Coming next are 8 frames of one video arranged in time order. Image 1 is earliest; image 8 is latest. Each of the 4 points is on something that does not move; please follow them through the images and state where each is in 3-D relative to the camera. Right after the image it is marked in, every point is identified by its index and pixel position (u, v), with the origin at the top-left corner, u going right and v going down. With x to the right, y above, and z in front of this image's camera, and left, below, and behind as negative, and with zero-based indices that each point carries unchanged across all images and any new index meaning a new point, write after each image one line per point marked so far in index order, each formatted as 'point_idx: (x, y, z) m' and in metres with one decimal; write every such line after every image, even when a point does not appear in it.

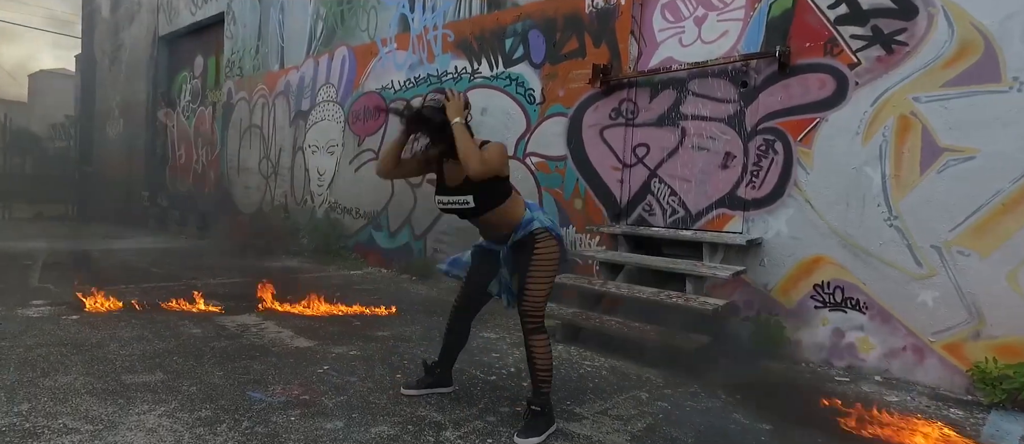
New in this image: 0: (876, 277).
0: (+2.3, -0.4, +3.2) m
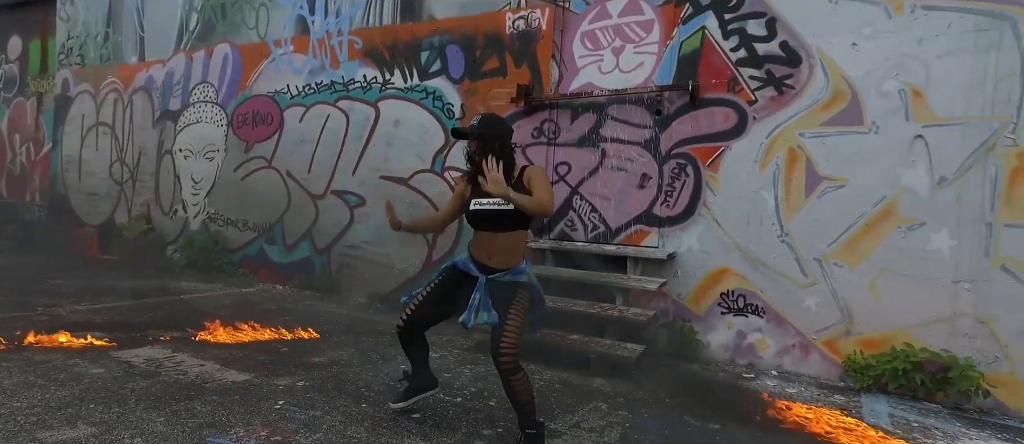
0: (+1.9, -0.5, +3.7) m
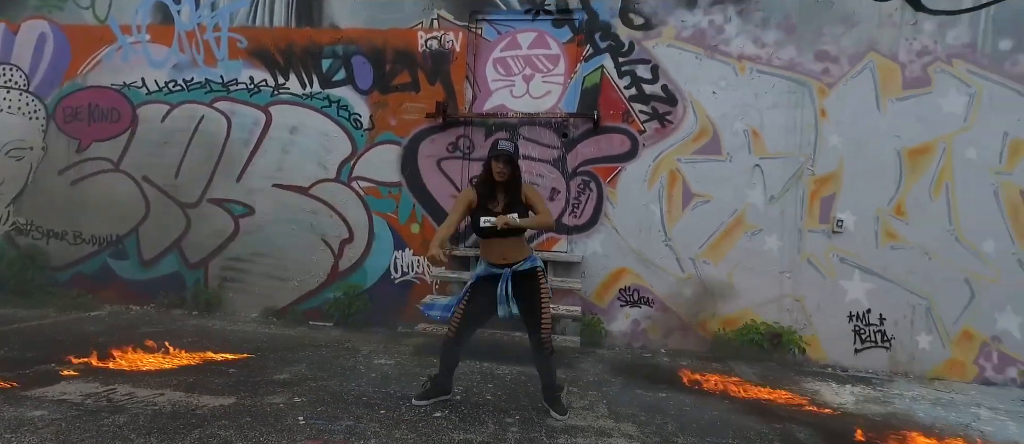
0: (+1.3, -0.5, +4.6) m
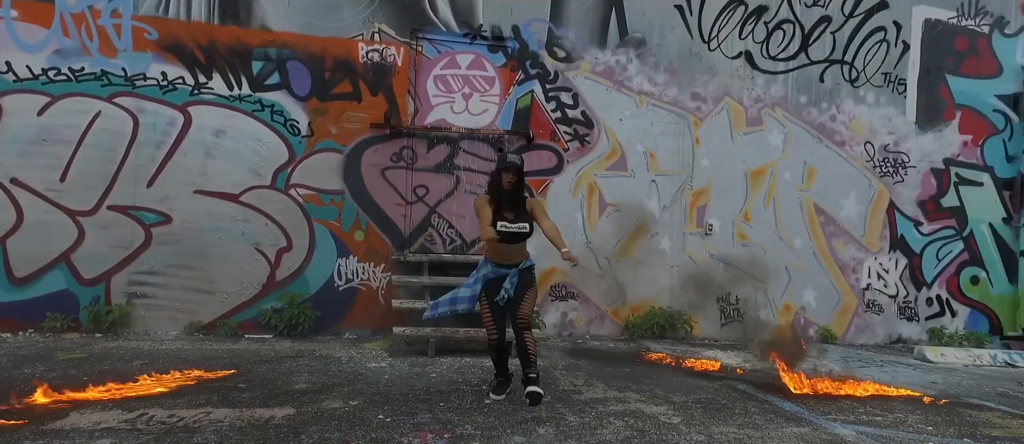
0: (+0.7, -0.6, +5.5) m
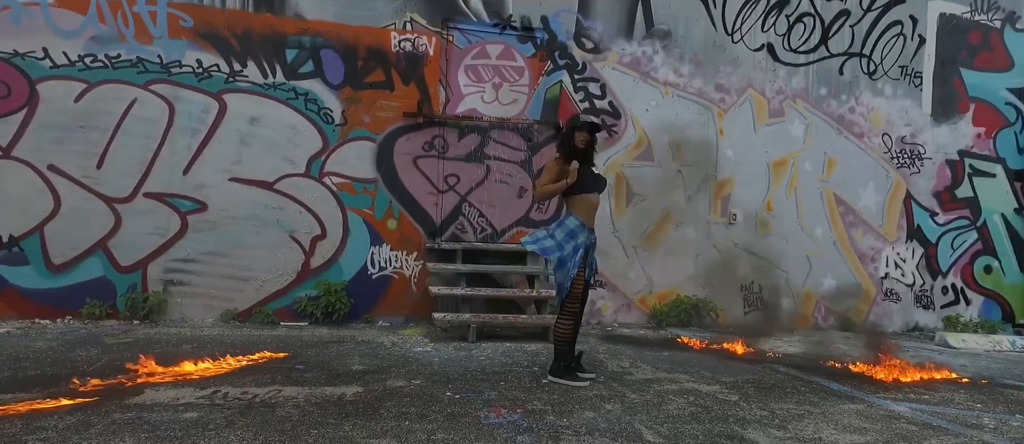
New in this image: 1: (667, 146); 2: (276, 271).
0: (+1.0, -0.5, +5.5) m
1: (+1.7, +0.8, +5.7) m
2: (-2.2, -0.5, +4.8) m
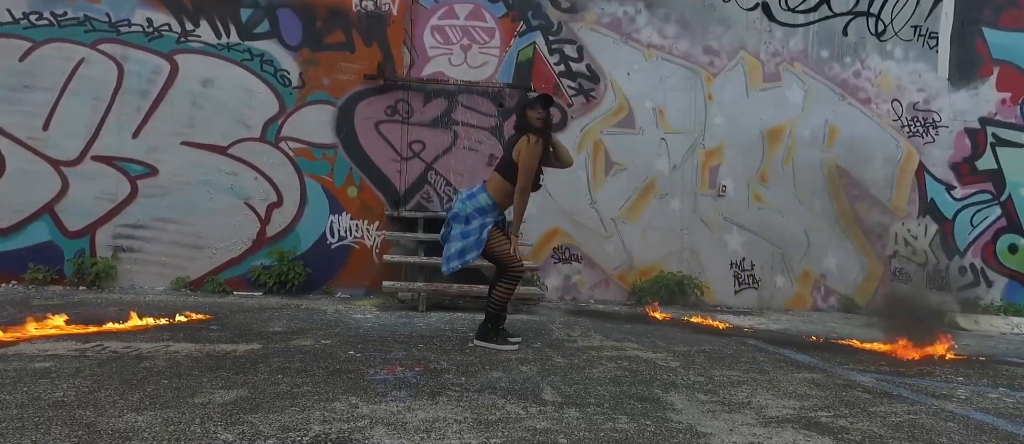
0: (+0.7, -0.2, +5.2) m
1: (+1.4, +1.1, +5.3) m
2: (-2.5, -0.2, +4.6) m
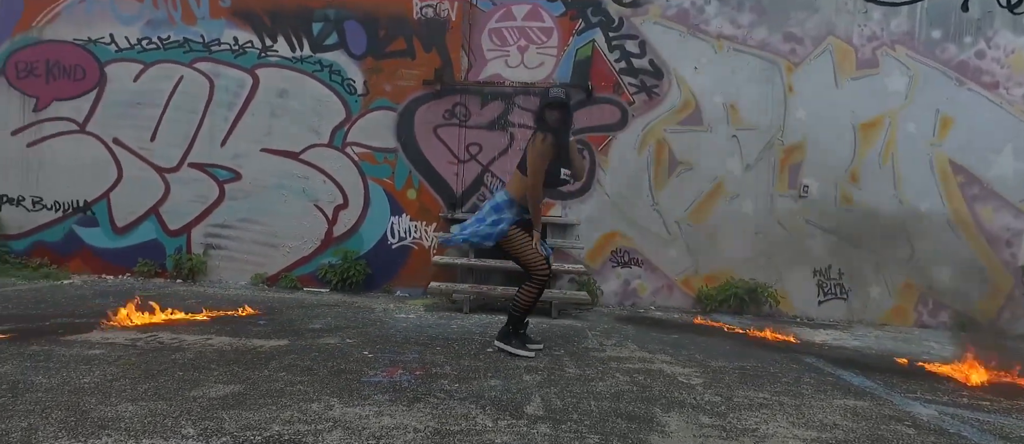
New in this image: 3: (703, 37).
0: (+1.3, -0.2, +5.0) m
1: (+2.0, +1.1, +5.0) m
2: (-2.0, -0.2, +5.0) m
3: (+1.9, +1.8, +5.0) m
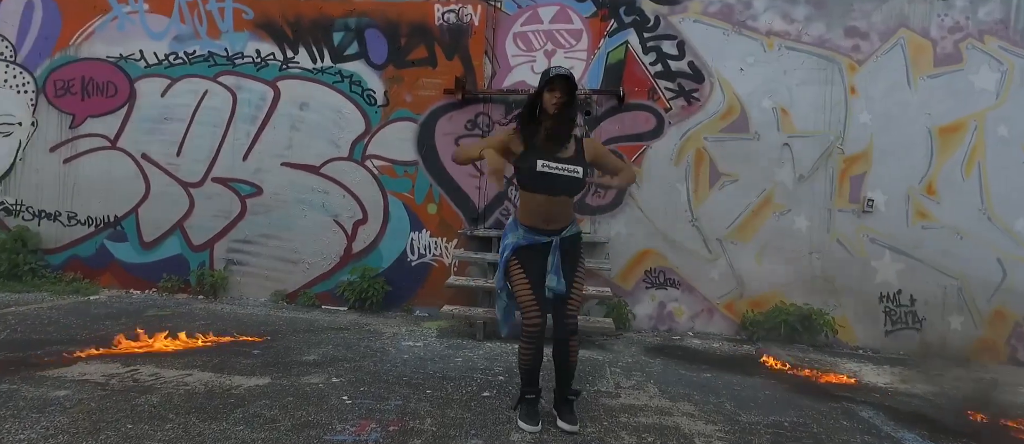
0: (+1.5, -0.4, +4.5) m
1: (+2.2, +0.9, +4.4) m
2: (-1.8, -0.3, +4.8) m
3: (+2.1, +1.6, +4.5) m
